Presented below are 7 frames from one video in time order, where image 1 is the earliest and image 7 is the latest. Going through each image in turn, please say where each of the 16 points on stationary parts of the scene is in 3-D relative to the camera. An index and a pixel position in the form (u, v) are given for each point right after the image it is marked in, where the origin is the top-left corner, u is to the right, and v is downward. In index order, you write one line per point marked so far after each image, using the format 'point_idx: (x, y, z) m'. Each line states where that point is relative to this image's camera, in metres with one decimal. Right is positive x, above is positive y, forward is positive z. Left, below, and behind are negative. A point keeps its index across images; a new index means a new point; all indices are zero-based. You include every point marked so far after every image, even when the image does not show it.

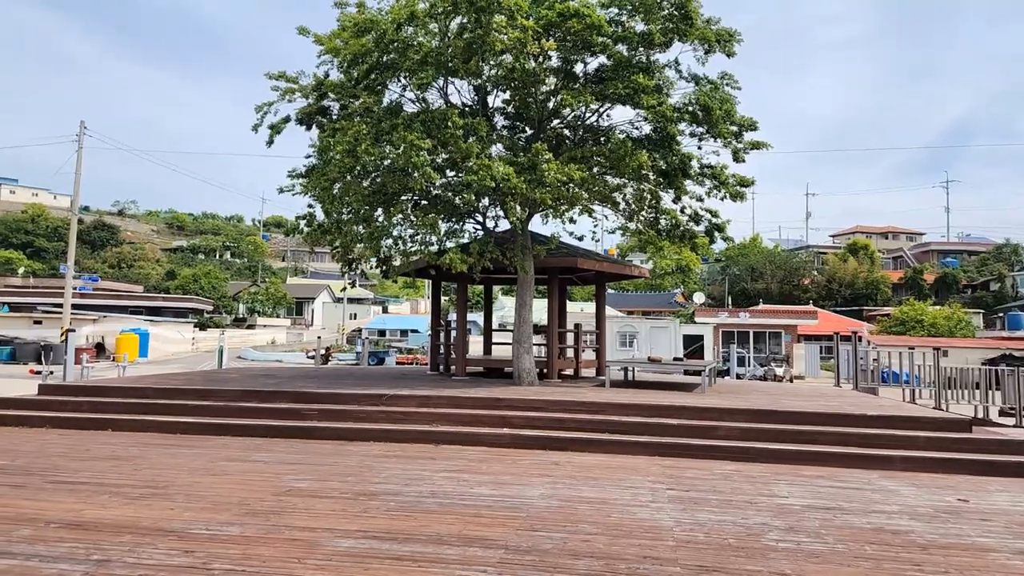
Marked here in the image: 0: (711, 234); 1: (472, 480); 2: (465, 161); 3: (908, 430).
0: (+3.4, +0.9, +11.5) m
1: (-0.3, -1.5, +5.4) m
2: (-0.6, +1.6, +8.6) m
3: (+4.2, -1.5, +7.2) m
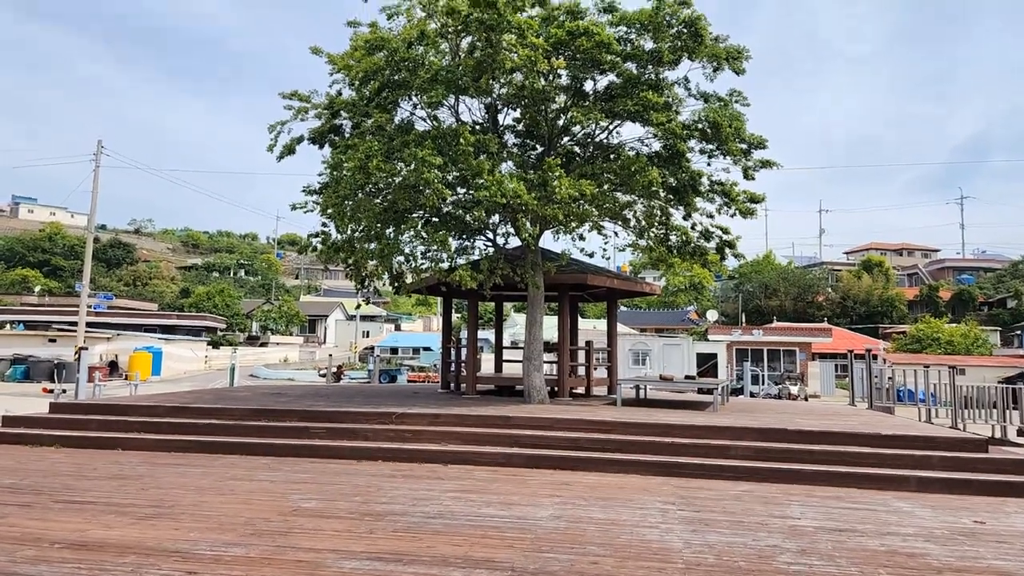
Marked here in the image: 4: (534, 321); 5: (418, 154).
0: (+3.6, +0.6, +11.4) m
1: (-0.3, -1.7, +5.4) m
2: (-0.5, +1.4, +8.6) m
3: (+4.3, -1.7, +7.1) m
4: (+0.3, -0.5, +10.2) m
5: (-1.2, +1.7, +8.2) m
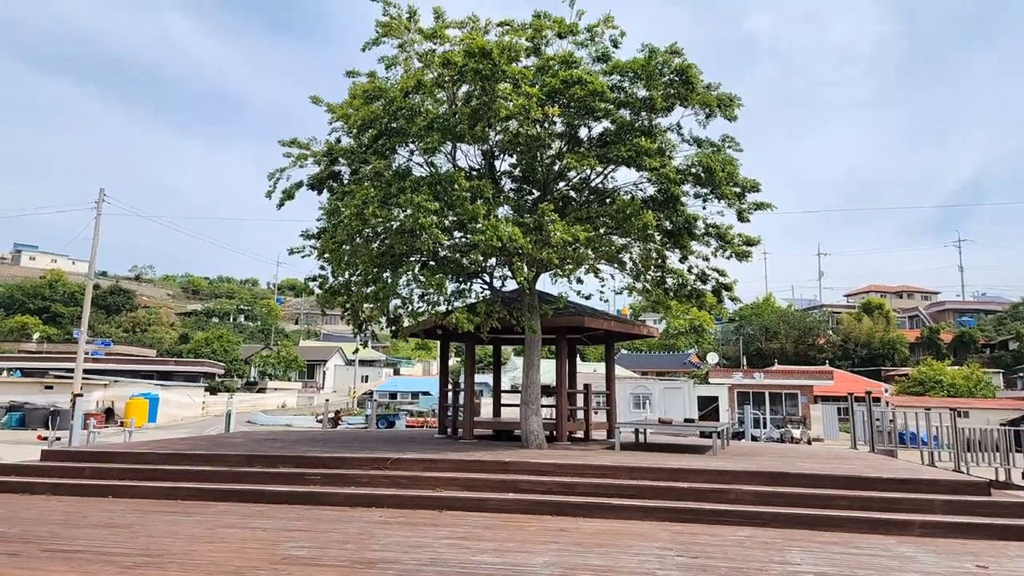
0: (+3.5, -0.1, +11.5) m
1: (-0.3, -2.0, +5.3) m
2: (-0.5, +0.9, +8.7) m
3: (+4.3, -2.1, +7.0) m
4: (+0.3, -1.2, +10.2) m
5: (-1.2, +1.2, +8.4) m
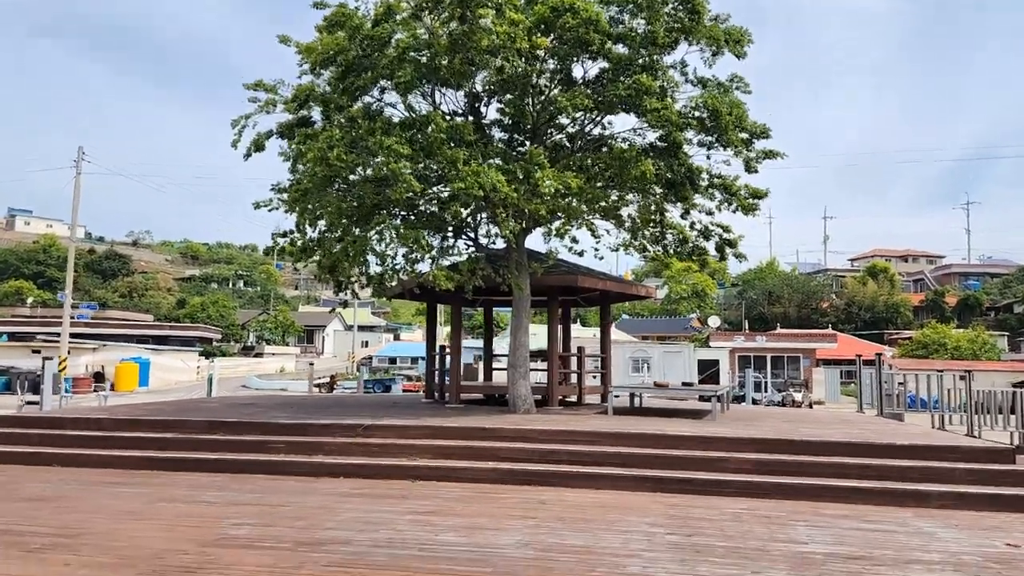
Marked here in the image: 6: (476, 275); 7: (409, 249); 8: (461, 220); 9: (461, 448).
0: (+3.3, +0.6, +10.8) m
1: (-0.5, -1.6, +4.7) m
2: (-0.7, +1.4, +8.0) m
3: (+4.1, -1.6, +6.4) m
4: (+0.1, -0.5, +9.6) m
5: (-1.4, +1.7, +7.6) m
6: (-0.5, +0.2, +9.1) m
7: (-1.3, +0.5, +8.6) m
8: (-0.7, +0.9, +8.8) m
9: (-0.5, -1.6, +6.8) m
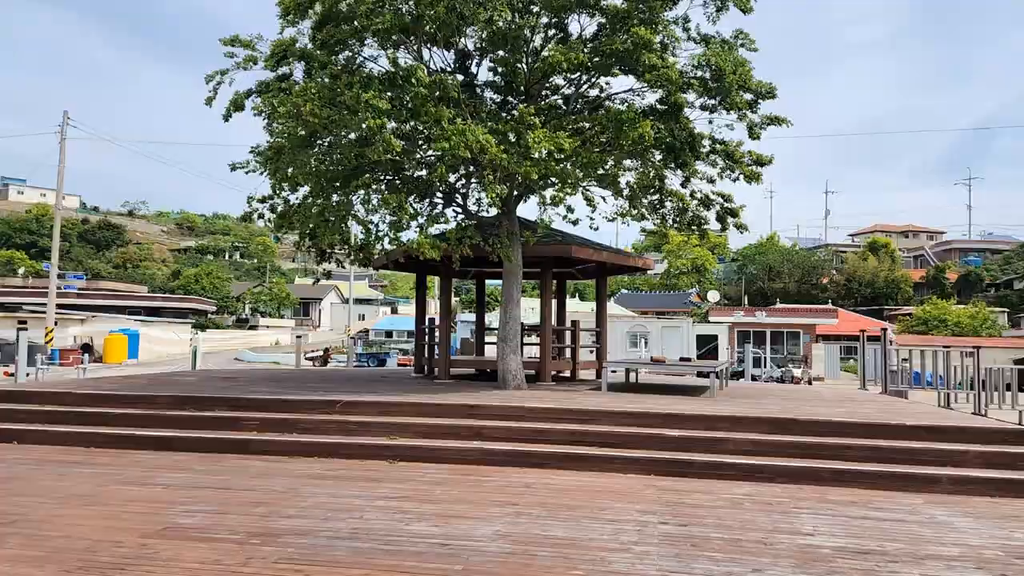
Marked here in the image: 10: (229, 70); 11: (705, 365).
0: (+3.2, +1.1, +10.3) m
1: (-0.6, -1.4, +4.3) m
2: (-0.8, +1.7, +7.5) m
3: (+3.9, -1.4, +6.0) m
4: (0.0, -0.1, +9.2) m
5: (-1.5, +2.0, +7.1) m
6: (-0.6, +0.6, +8.6) m
7: (-1.4, +0.9, +8.1) m
8: (-0.8, +1.3, +8.3) m
9: (-0.6, -1.3, +6.4) m
10: (-3.8, +2.9, +9.1) m
11: (+2.7, -1.1, +9.4) m
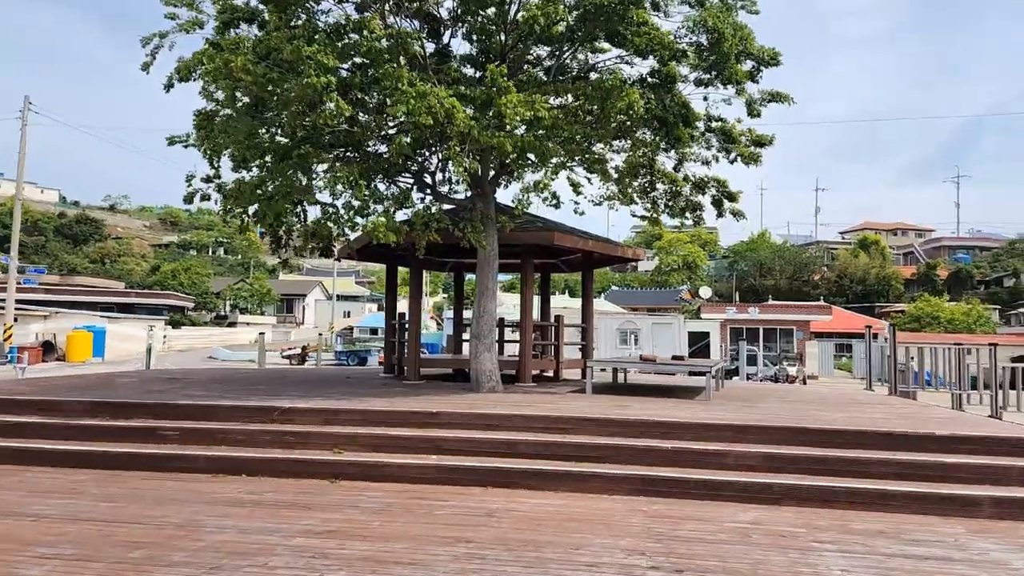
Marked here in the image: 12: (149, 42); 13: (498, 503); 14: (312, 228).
0: (+2.9, +1.2, +9.4) m
1: (-0.9, -1.3, +3.4) m
2: (-1.1, +1.9, +6.5) m
3: (+3.7, -1.3, +5.2) m
4: (-0.3, 0.0, +8.2) m
5: (-1.8, +2.1, +6.2) m
6: (-0.9, +0.7, +7.7) m
7: (-1.7, +1.0, +7.1) m
8: (-1.1, +1.4, +7.3) m
9: (-0.9, -1.2, +5.5) m
10: (-4.1, +3.0, +8.1) m
11: (+2.4, -1.0, +8.5) m
12: (-4.3, +2.9, +8.1) m
13: (-0.1, -1.4, +4.6) m
14: (-2.4, +0.7, +8.1) m
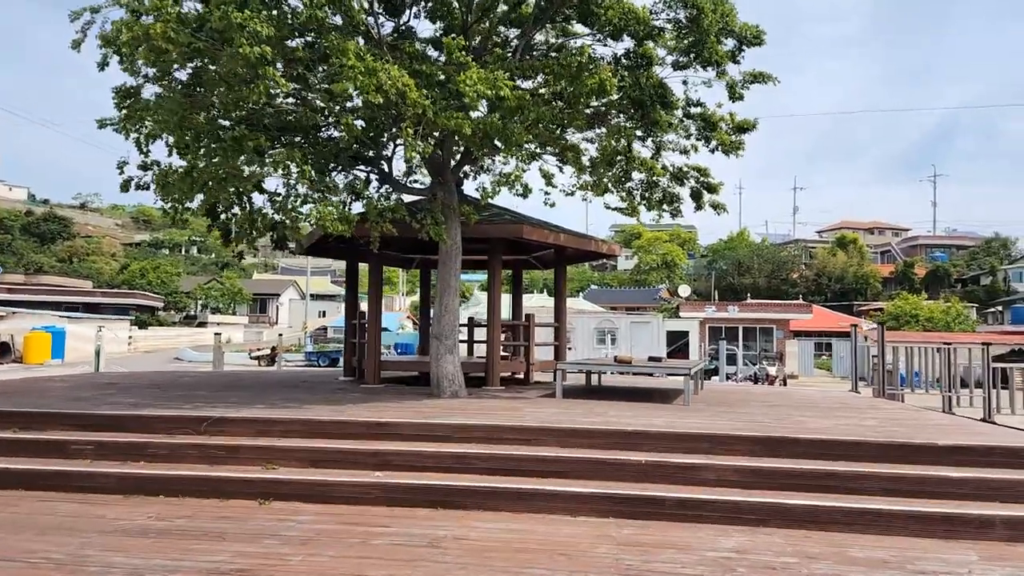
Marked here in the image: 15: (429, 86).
0: (+2.5, +1.2, +8.9) m
1: (-1.1, -1.3, +2.8) m
2: (-1.5, +1.9, +5.9) m
3: (+3.4, -1.2, +4.7) m
4: (-0.7, 0.0, +7.6) m
5: (-2.2, +2.2, +5.5) m
6: (-1.3, +0.7, +7.1) m
7: (-2.1, +1.0, +6.5) m
8: (-1.4, +1.4, +6.7) m
9: (-1.2, -1.2, +4.8) m
10: (-4.5, +3.1, +7.4) m
11: (+2.0, -0.9, +8.0) m
12: (-4.7, +2.9, +7.4) m
13: (-0.4, -1.4, +4.0) m
14: (-2.8, +0.7, +7.4) m
15: (-0.8, +1.8, +6.5) m
